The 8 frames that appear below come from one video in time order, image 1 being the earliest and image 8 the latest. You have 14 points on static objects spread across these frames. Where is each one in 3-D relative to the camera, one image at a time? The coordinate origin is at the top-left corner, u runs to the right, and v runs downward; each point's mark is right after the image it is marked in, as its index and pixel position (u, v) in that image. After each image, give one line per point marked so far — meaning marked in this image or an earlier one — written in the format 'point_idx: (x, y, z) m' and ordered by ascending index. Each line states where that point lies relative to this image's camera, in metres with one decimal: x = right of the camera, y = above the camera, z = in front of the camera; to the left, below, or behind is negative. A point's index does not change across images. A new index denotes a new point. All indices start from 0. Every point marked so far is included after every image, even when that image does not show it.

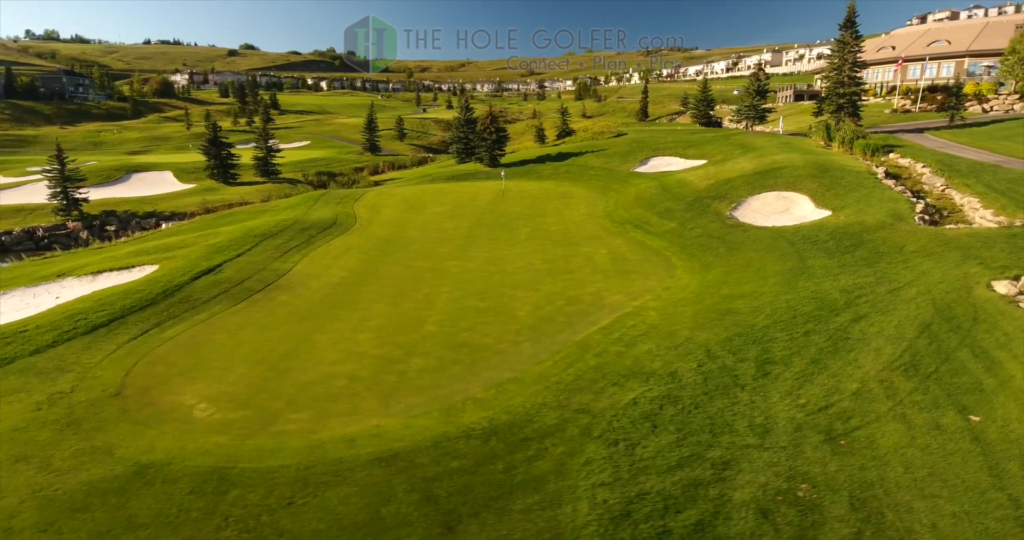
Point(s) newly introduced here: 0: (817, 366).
0: (+6.4, -1.9, +12.6) m
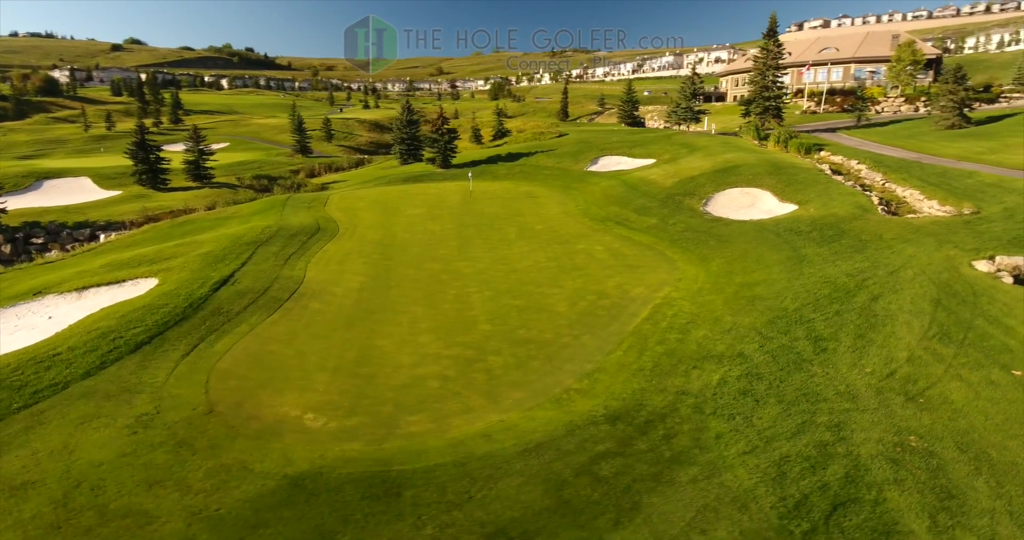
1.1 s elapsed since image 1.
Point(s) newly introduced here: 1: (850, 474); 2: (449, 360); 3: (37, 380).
0: (+8.4, -1.6, +14.6) m
1: (+5.6, -3.4, +10.0) m
2: (-1.6, -2.3, +15.4) m
3: (-10.9, -2.5, +14.1) m
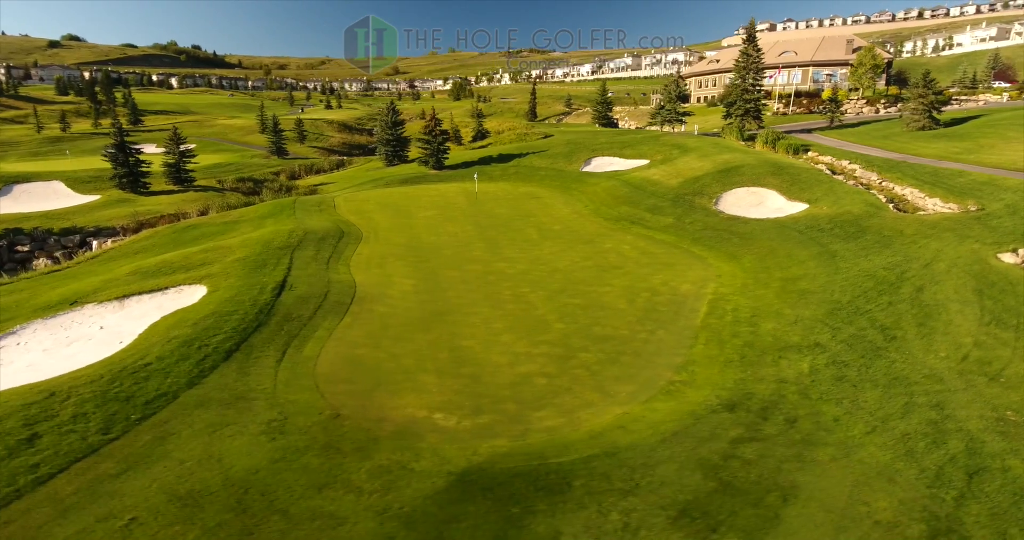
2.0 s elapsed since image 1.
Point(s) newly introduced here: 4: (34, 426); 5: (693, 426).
0: (+10.8, -1.4, +15.9) m
1: (+8.4, -3.2, +11.1) m
2: (+0.8, -2.3, +16.0) m
3: (-8.3, -2.7, +13.8) m
4: (-9.6, -3.2, +12.3) m
5: (+3.7, -3.2, +12.4) m
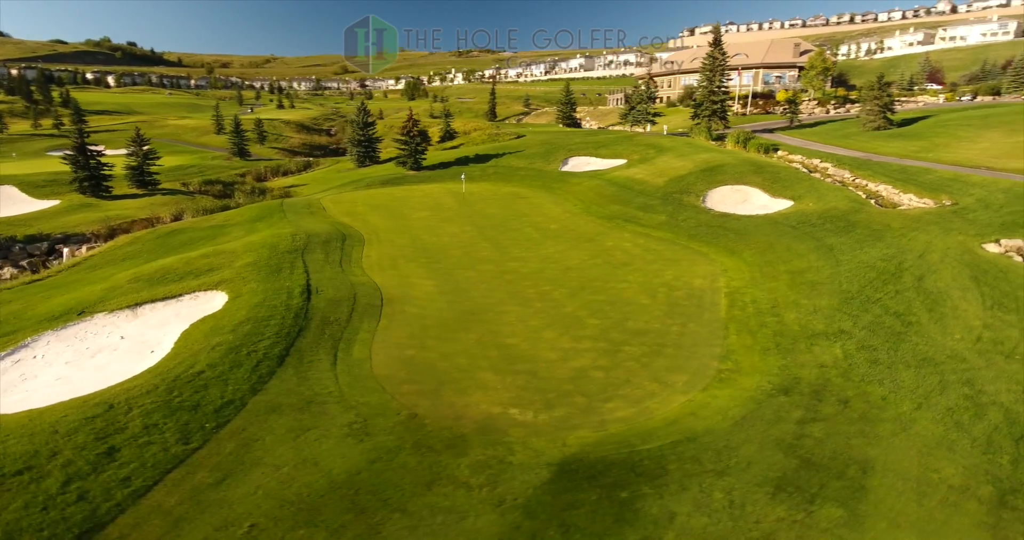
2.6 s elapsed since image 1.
0: (+12.1, -1.1, +17.4) m
1: (+10.1, -3.0, +12.4) m
2: (+2.1, -2.3, +16.5) m
3: (-6.8, -2.9, +13.6) m
4: (-7.9, -3.3, +12.0) m
5: (+5.3, -3.1, +13.2) m
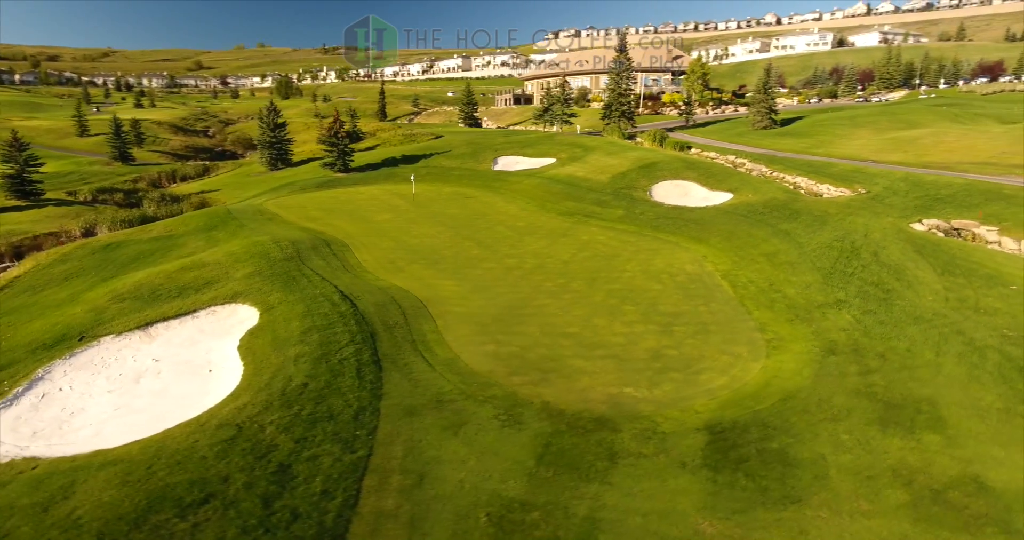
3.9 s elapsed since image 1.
0: (+13.6, -0.3, +21.3) m
1: (+12.9, -2.2, +16.0) m
2: (+4.1, -2.0, +18.3) m
3: (-3.9, -3.1, +13.5) m
4: (-4.6, -3.6, +11.6) m
5: (+8.0, -2.6, +15.8) m
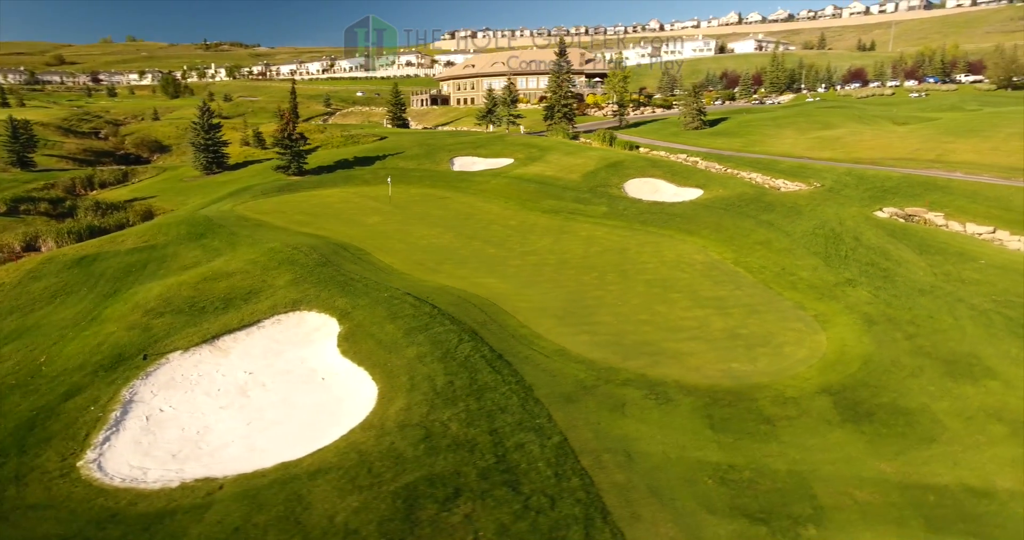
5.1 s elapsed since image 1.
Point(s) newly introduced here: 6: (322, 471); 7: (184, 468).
0: (+15.4, +0.5, +24.8) m
1: (+15.7, -1.5, +19.5) m
2: (+6.7, -1.6, +20.2) m
3: (-0.3, -3.0, +14.0) m
4: (-0.6, -3.6, +12.1) m
5: (+11.0, -2.0, +18.4) m
6: (-3.6, -3.8, +11.6) m
7: (-6.9, -4.2, +12.8) m
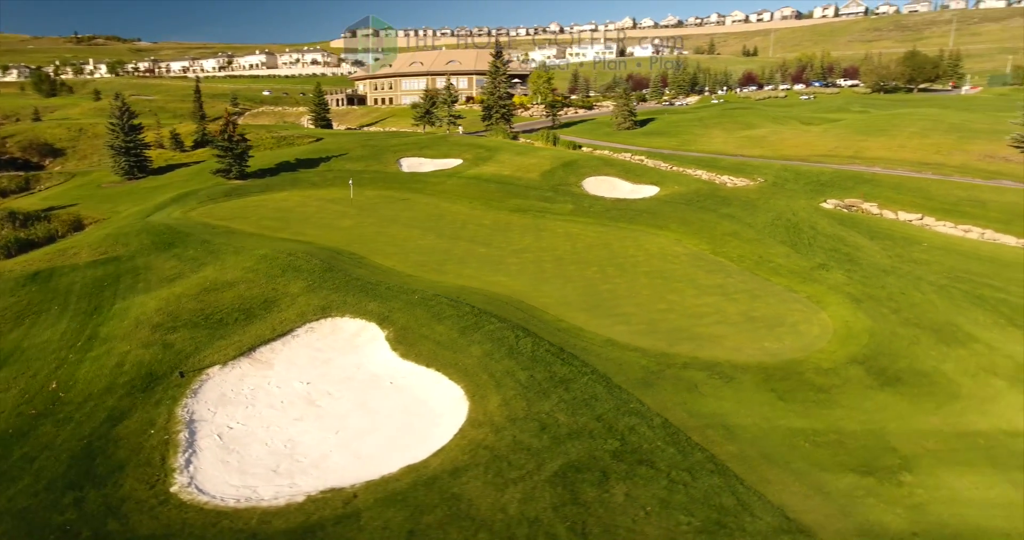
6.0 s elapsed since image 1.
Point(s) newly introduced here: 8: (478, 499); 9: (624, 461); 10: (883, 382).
0: (+15.4, +1.2, +27.9) m
1: (+16.6, -0.7, +22.7) m
2: (+7.6, -1.2, +21.9) m
3: (+1.8, -2.9, +14.7) m
4: (+1.8, -3.5, +12.8) m
5: (+12.2, -1.5, +20.9) m
6: (-1.0, -3.9, +11.8) m
7: (-4.4, -4.3, +12.4) m
8: (-0.6, -4.1, +10.8) m
9: (+2.2, -3.7, +11.9) m
10: (+9.7, -2.9, +16.0) m
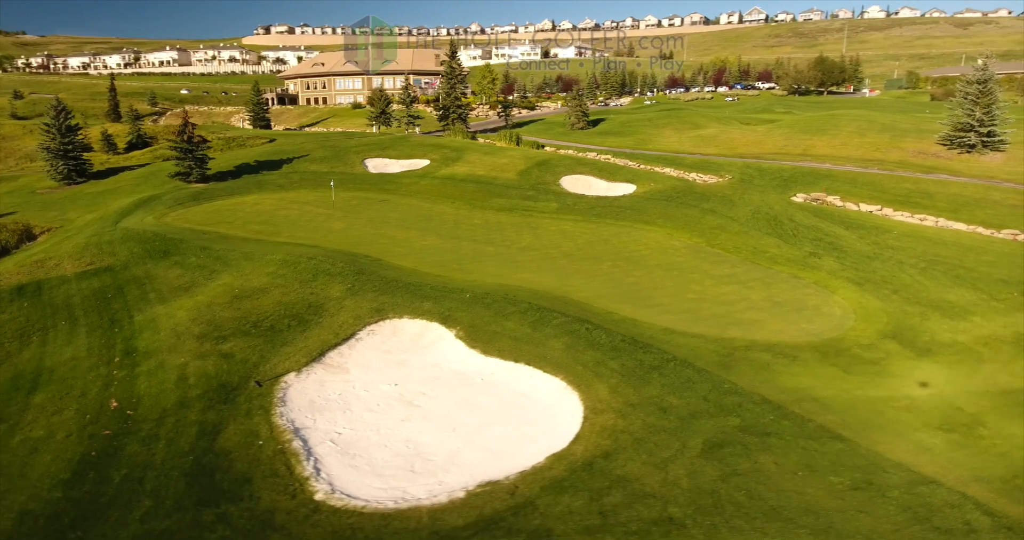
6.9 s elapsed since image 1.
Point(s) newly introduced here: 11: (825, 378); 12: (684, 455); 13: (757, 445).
0: (+15.8, +1.9, +30.6) m
1: (+17.8, 0.0, +25.6) m
2: (+9.0, -0.8, +23.6) m
3: (+4.3, -2.7, +15.7) m
4: (+4.6, -3.2, +13.7) m
5: (+13.7, -0.9, +23.2) m
6: (+1.9, -3.7, +12.4) m
7: (-1.5, -4.3, +12.5) m
8: (+2.5, -3.9, +11.5) m
9: (+5.1, -3.5, +12.9) m
10: (+12.0, -2.4, +18.0) m
11: (+8.2, -2.9, +16.0) m
12: (+3.4, -3.7, +12.1) m
13: (+5.0, -3.6, +12.5) m
